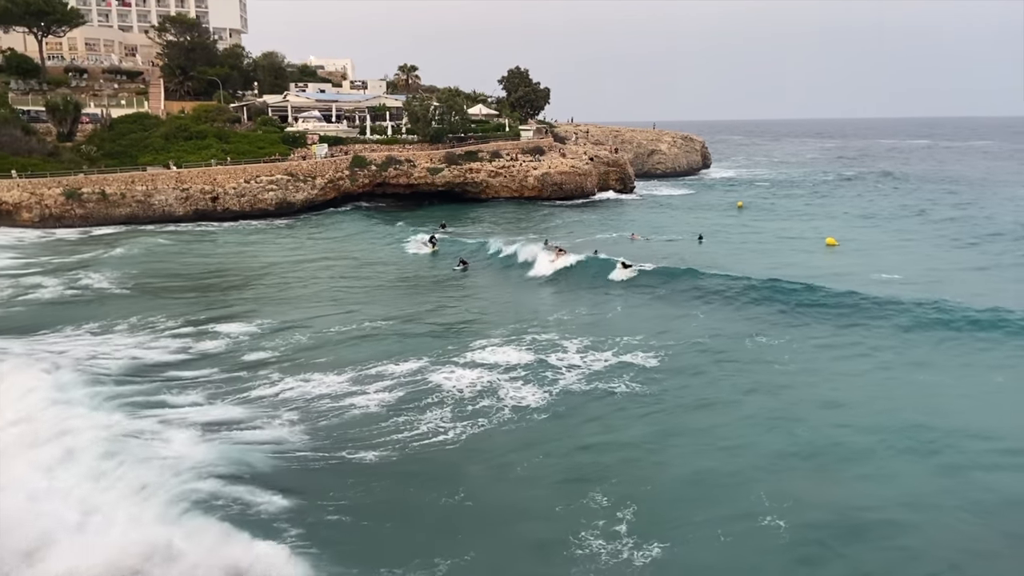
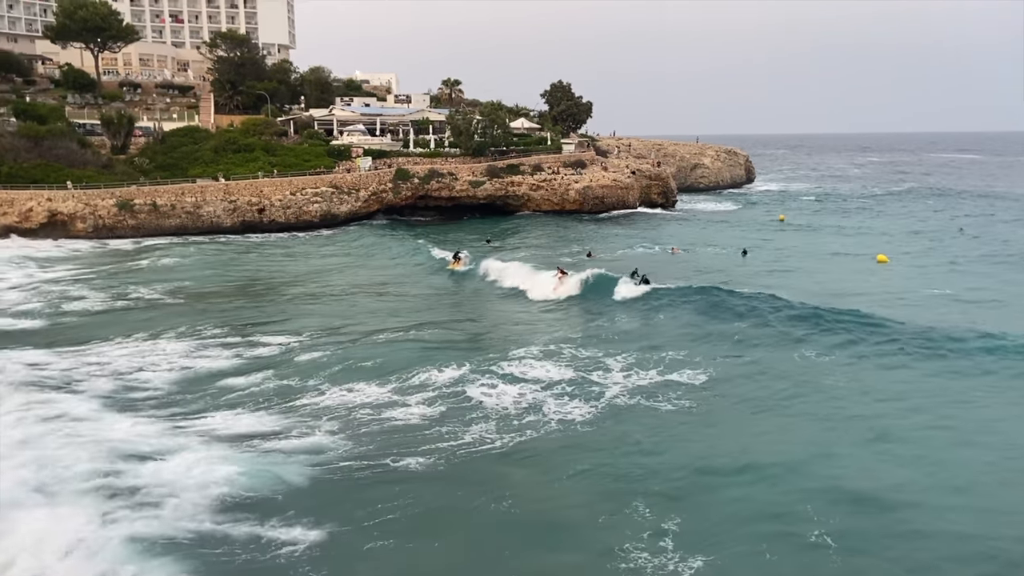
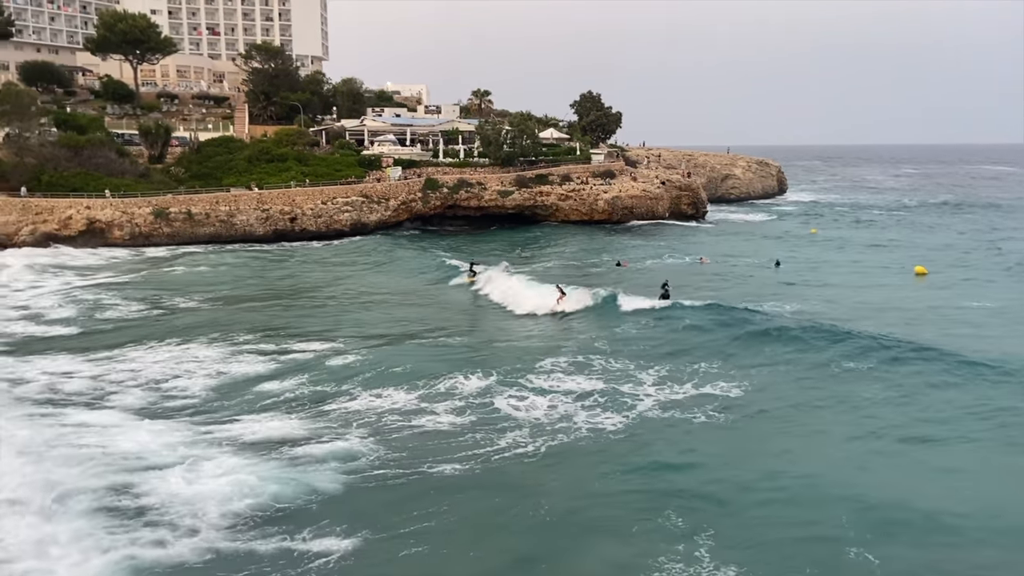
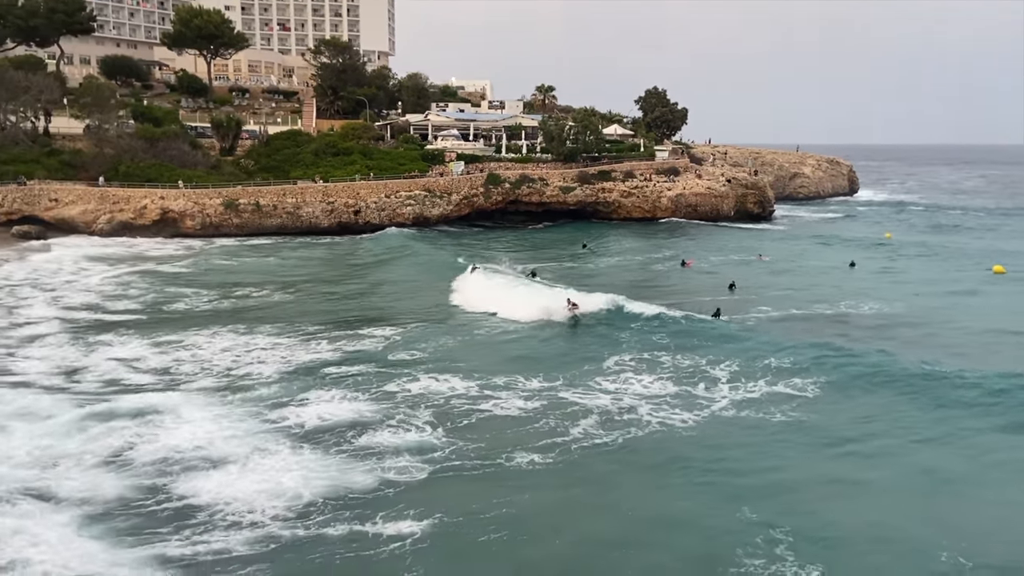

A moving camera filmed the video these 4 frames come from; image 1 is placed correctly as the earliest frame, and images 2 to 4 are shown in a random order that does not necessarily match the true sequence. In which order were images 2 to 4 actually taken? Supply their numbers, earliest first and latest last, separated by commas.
2, 3, 4
